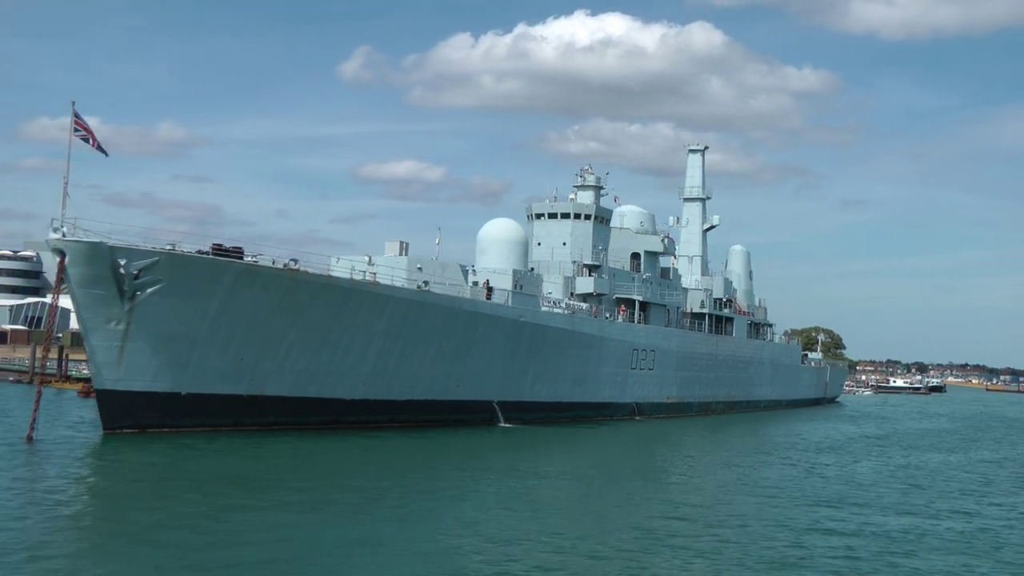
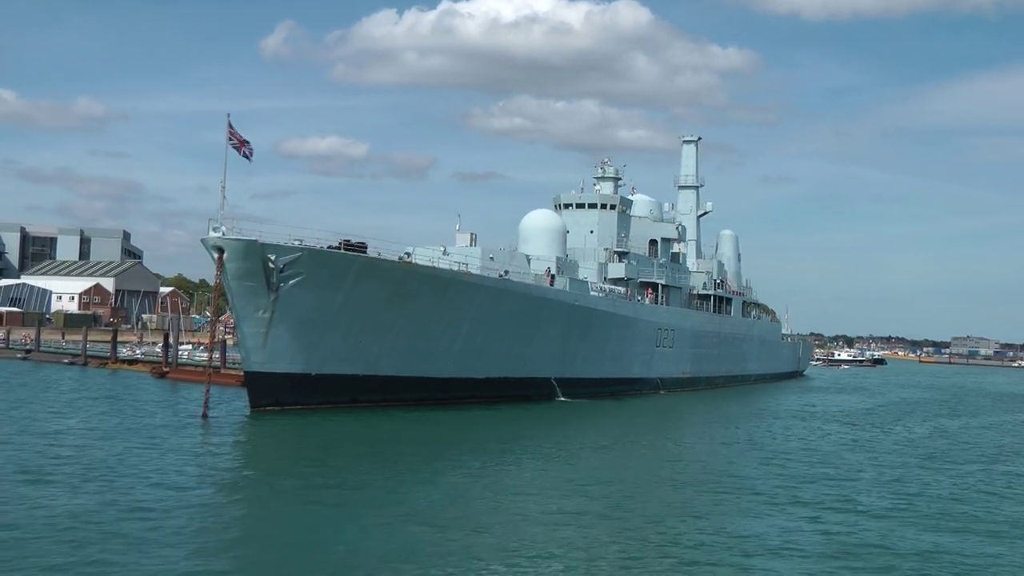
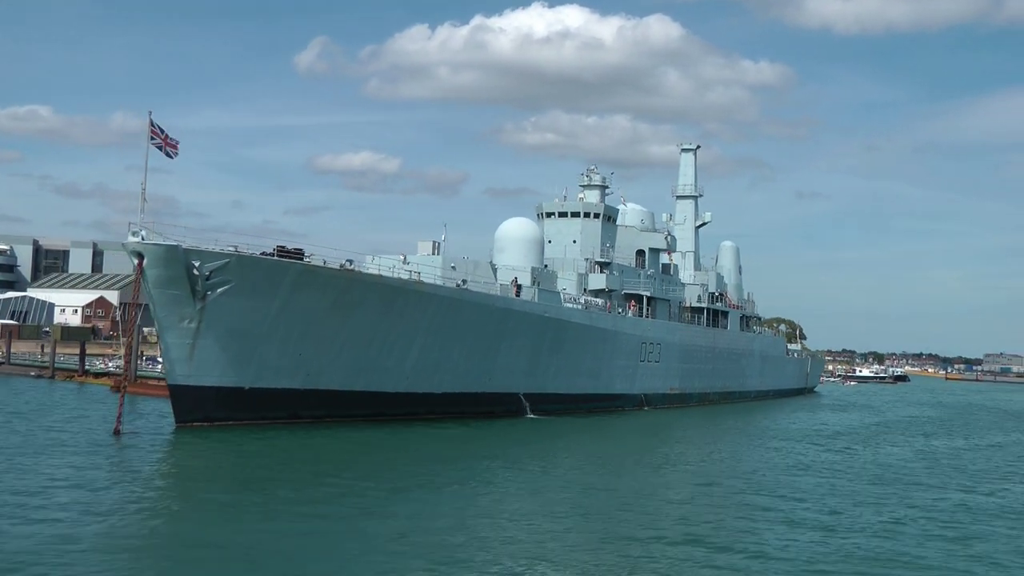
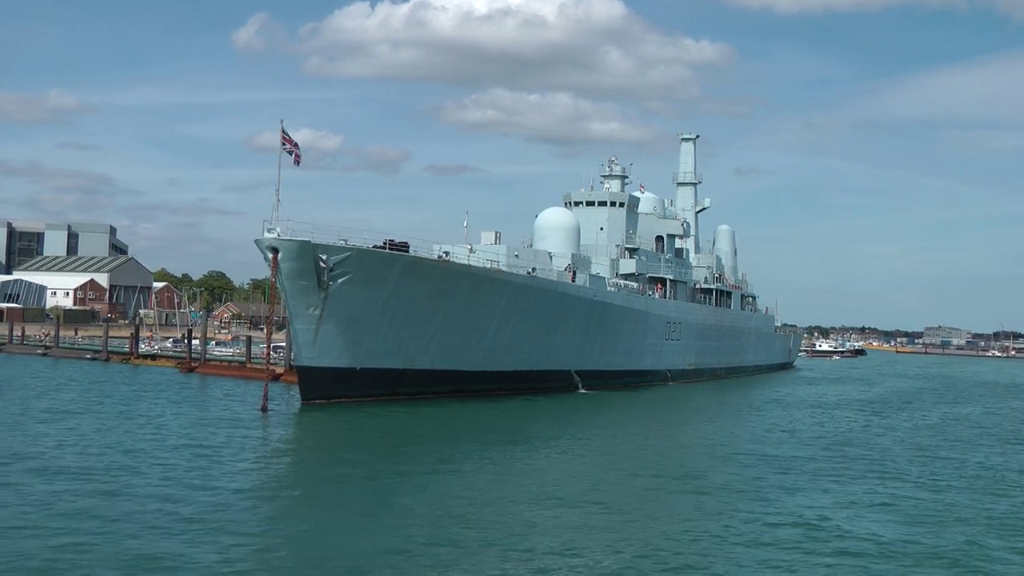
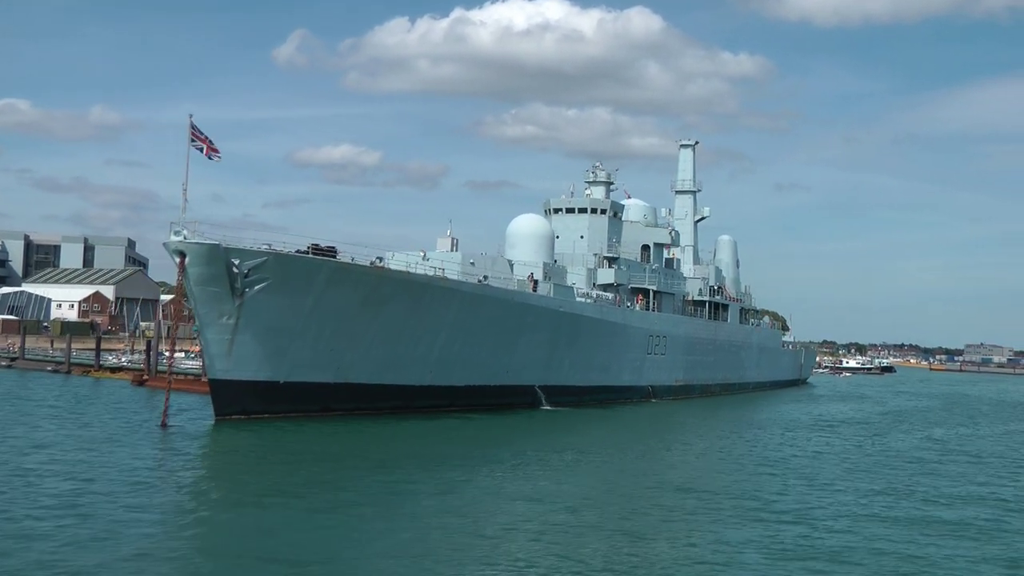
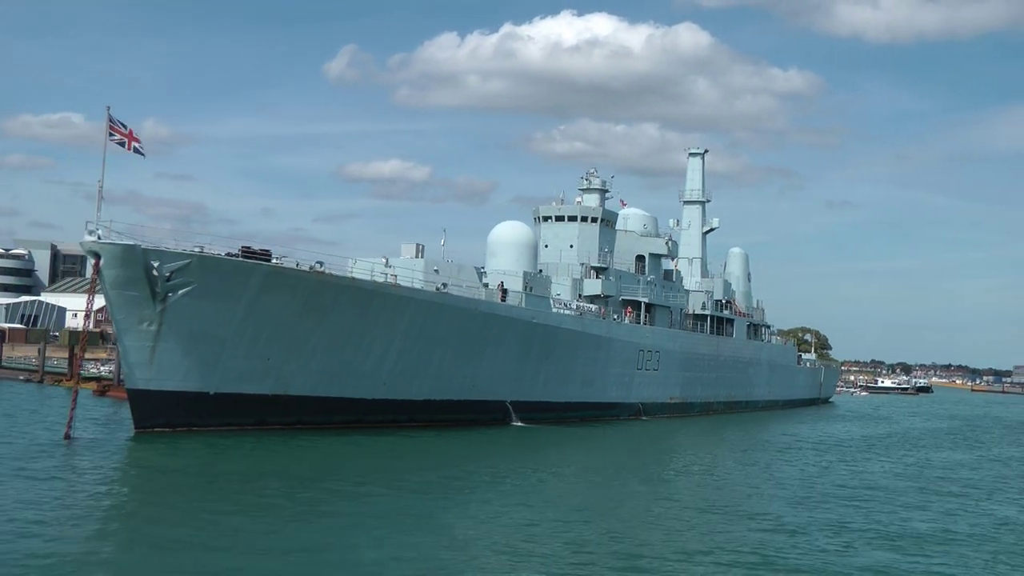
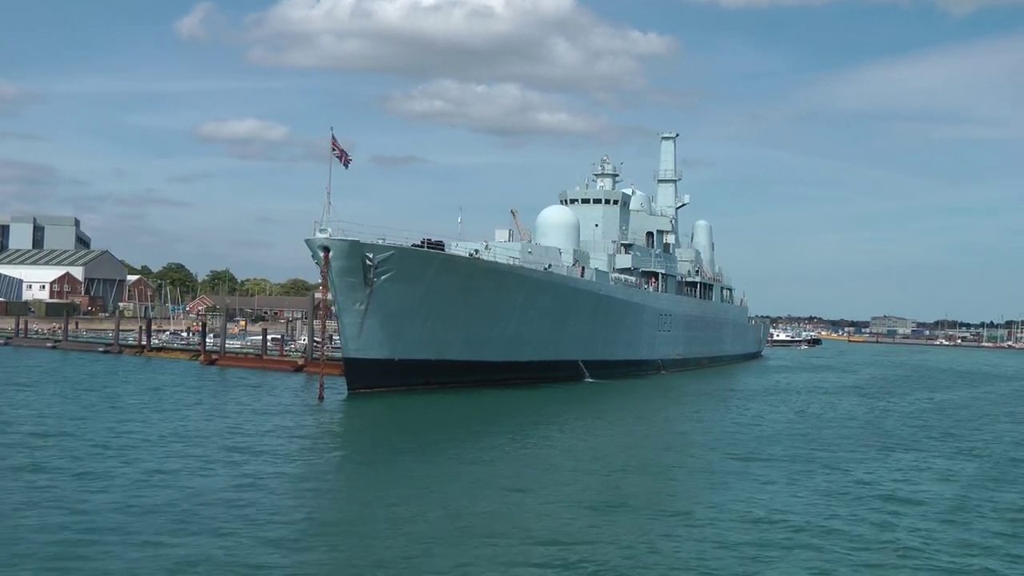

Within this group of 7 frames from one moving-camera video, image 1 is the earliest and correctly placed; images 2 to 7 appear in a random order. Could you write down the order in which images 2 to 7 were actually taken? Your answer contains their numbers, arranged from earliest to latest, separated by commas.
6, 3, 5, 2, 4, 7
